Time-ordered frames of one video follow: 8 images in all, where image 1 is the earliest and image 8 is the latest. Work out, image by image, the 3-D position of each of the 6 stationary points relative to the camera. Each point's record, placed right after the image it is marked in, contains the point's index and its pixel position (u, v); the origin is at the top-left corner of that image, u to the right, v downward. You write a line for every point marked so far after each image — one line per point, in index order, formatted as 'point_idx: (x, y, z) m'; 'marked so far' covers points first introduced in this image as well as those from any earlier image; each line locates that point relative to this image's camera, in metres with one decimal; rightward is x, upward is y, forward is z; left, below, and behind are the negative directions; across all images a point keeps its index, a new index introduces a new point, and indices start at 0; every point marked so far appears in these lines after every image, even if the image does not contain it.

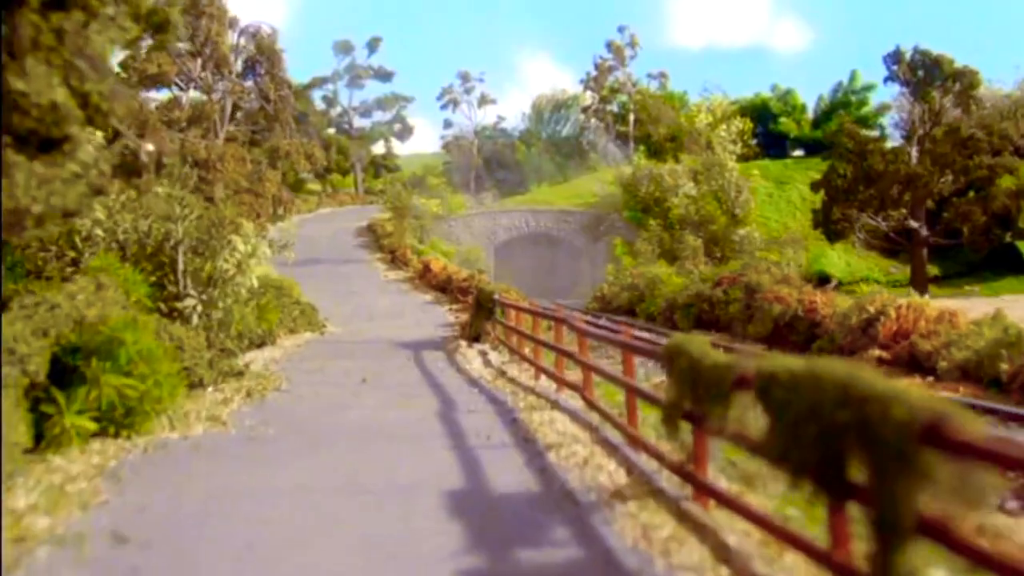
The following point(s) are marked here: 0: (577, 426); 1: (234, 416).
0: (+0.5, -1.0, +9.8) m
1: (-2.3, -1.1, +10.9) m
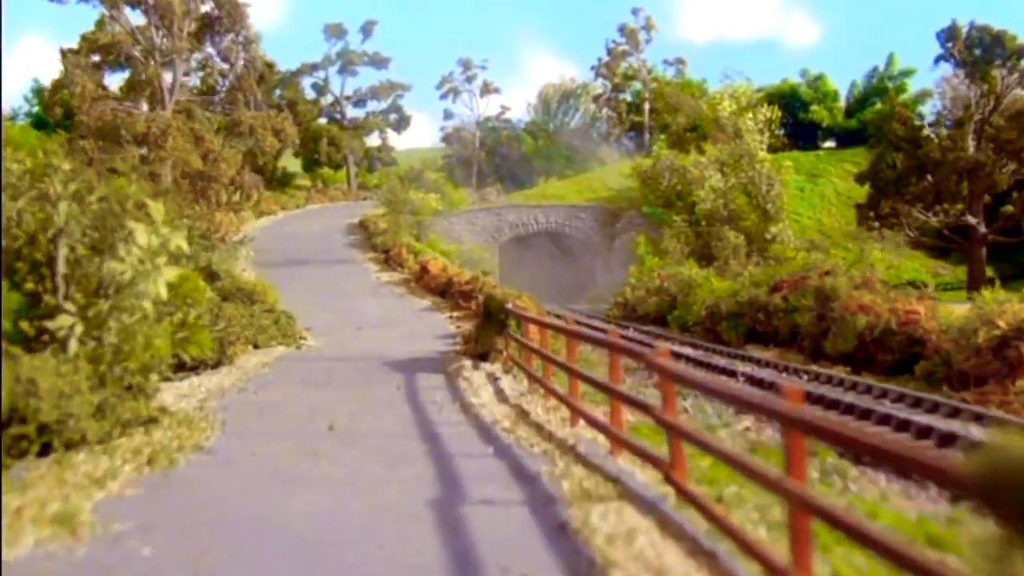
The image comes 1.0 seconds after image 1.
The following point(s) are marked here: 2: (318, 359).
0: (+0.7, -1.1, +5.6) m
1: (-2.1, -1.1, +6.8) m
2: (-2.8, -1.0, +19.1) m
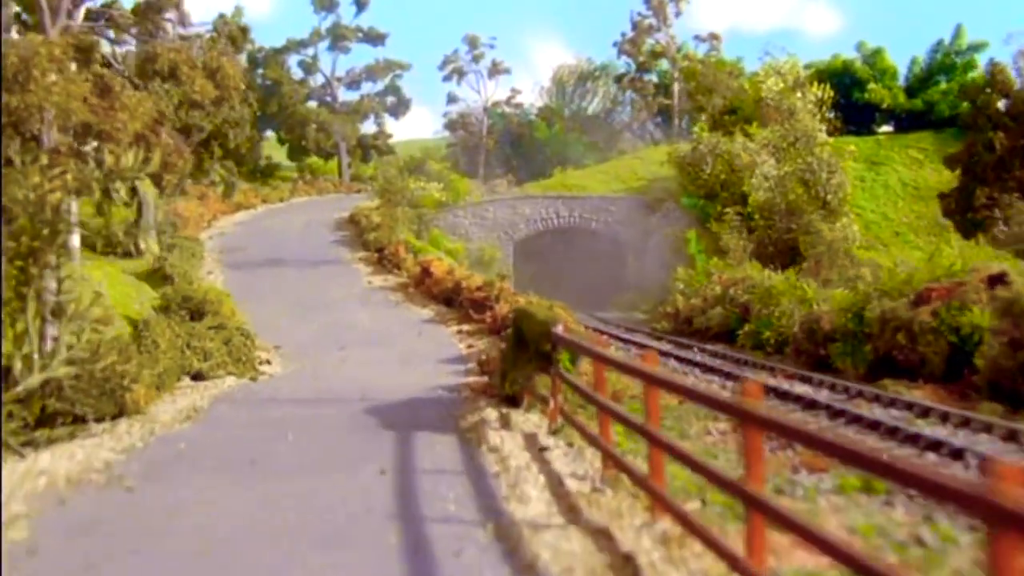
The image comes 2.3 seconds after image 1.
0: (+1.1, -1.2, 0.0) m
1: (-1.7, -1.2, +1.1) m
2: (-2.4, -1.1, +13.5) m
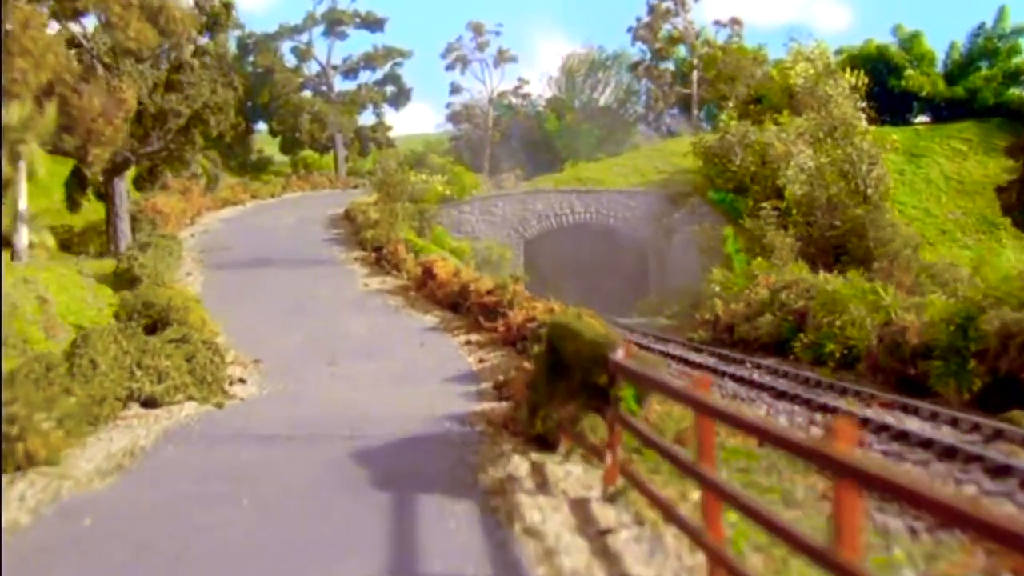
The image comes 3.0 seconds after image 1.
0: (+1.3, -1.2, -2.8) m
1: (-1.5, -1.3, -1.7) m
2: (-2.2, -1.2, +10.7) m
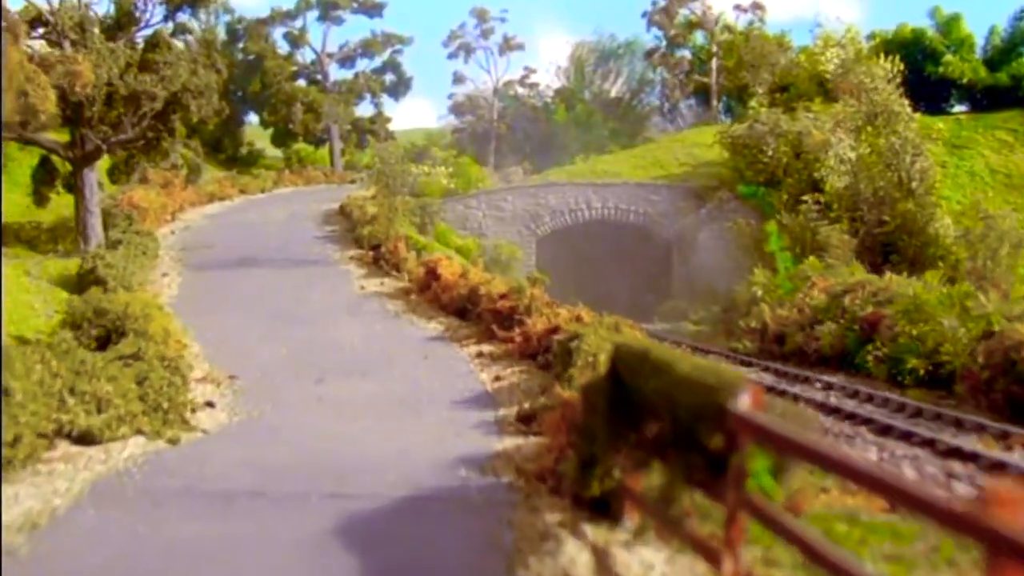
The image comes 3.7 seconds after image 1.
0: (+1.5, -1.3, -5.4) m
1: (-1.2, -1.3, -4.3) m
2: (-2.0, -1.2, +8.1) m
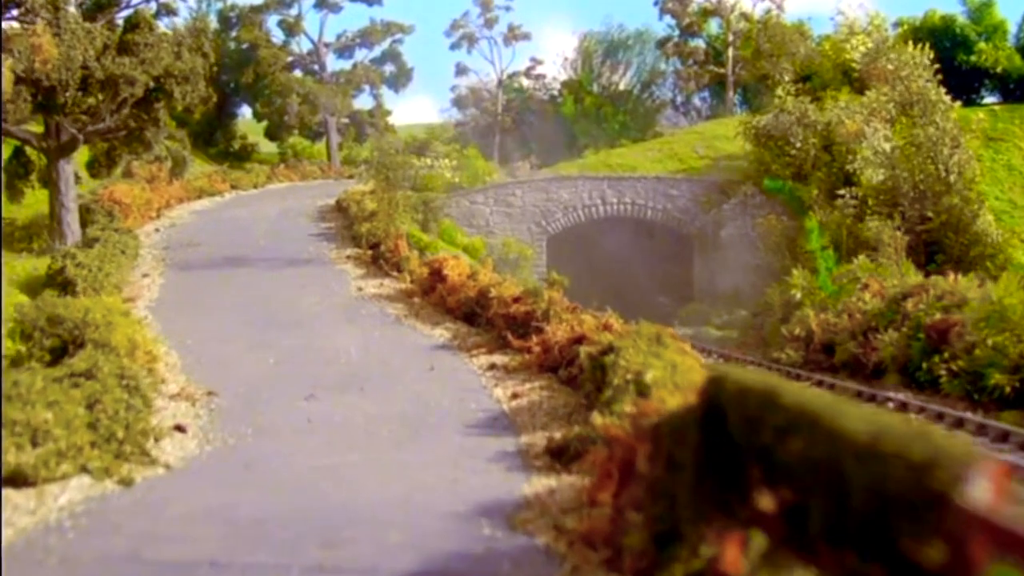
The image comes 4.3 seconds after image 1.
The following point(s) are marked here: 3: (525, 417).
0: (+1.7, -1.3, -7.3) m
1: (-1.1, -1.3, -6.2) m
2: (-1.8, -1.3, +6.2) m
3: (+0.1, -1.1, +10.9) m
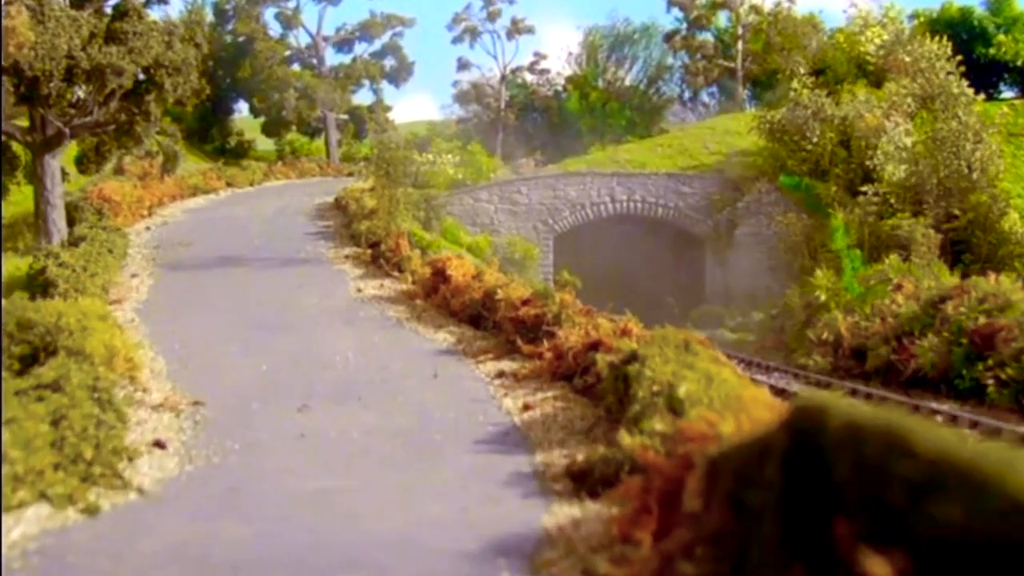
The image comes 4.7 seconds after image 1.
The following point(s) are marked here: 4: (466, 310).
0: (+1.8, -1.3, -8.3) m
1: (-1.0, -1.4, -7.1) m
2: (-1.7, -1.3, +5.3) m
3: (+0.2, -1.1, +10.0) m
4: (-0.6, -0.3, +16.2) m
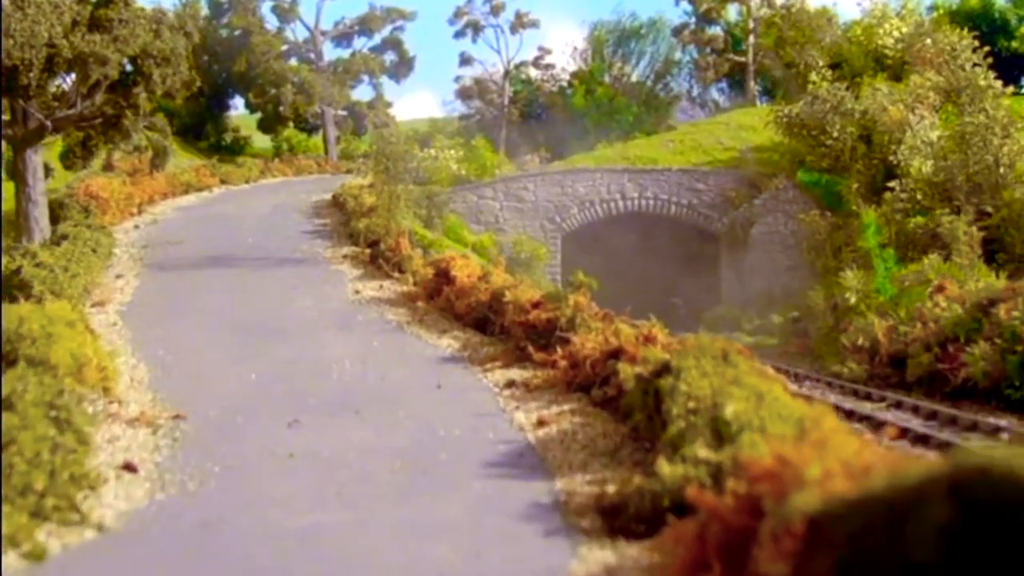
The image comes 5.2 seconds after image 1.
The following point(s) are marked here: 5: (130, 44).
0: (+1.9, -1.3, -9.4) m
1: (-0.9, -1.4, -8.2) m
2: (-1.6, -1.3, +4.2) m
3: (+0.3, -1.1, +8.9) m
4: (-0.5, -0.3, +15.1) m
5: (-5.6, +3.6, +19.5) m
